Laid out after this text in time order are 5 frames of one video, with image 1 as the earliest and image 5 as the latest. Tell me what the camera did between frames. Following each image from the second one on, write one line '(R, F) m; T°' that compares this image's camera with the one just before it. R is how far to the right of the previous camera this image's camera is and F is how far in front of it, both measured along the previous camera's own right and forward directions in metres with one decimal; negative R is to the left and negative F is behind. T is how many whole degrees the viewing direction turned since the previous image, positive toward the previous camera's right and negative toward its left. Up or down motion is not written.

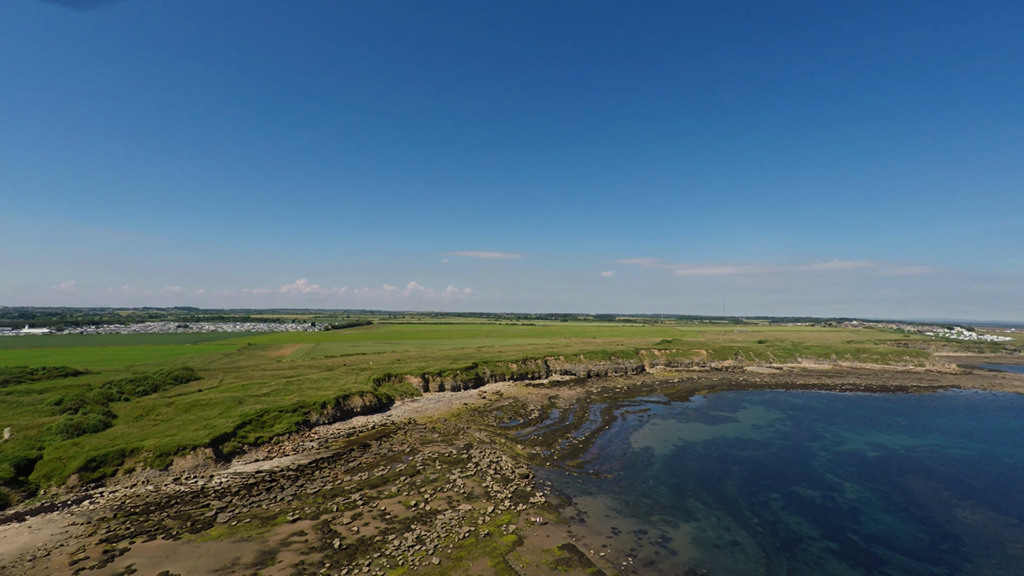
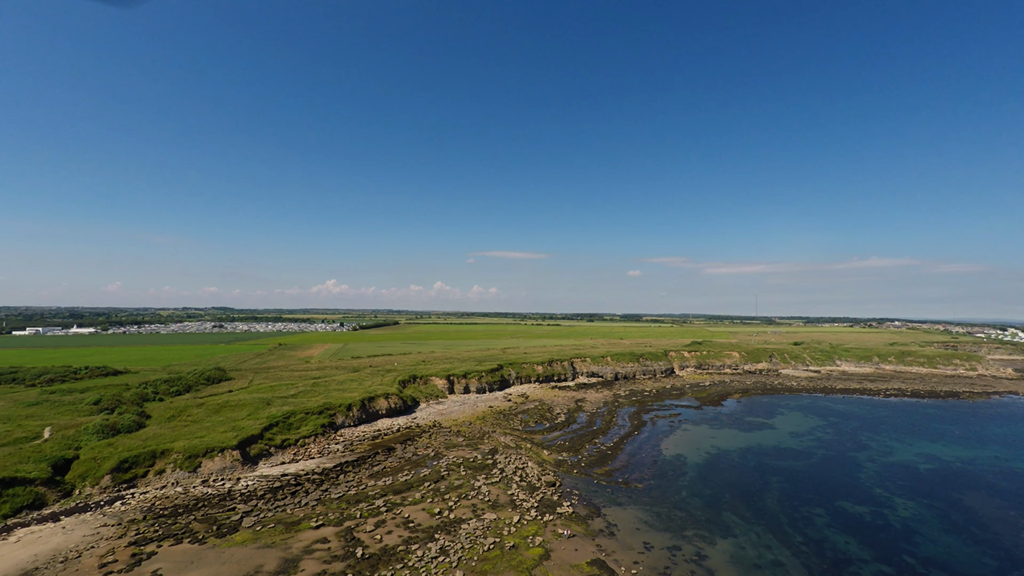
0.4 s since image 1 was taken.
(0.0, +0.8) m; -3°
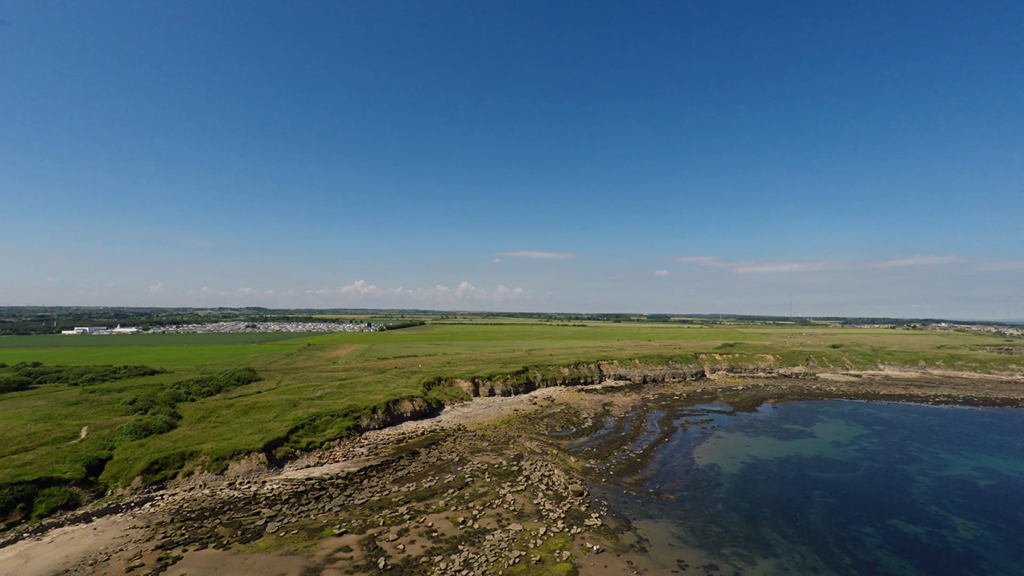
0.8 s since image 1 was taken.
(0.0, +0.8) m; -3°
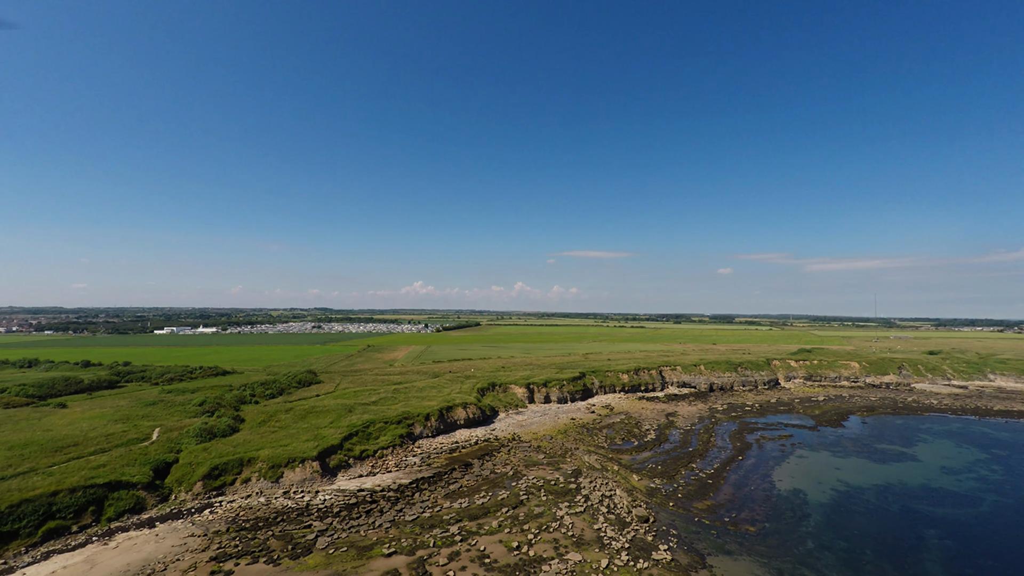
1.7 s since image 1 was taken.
(-0.1, +1.8) m; -7°
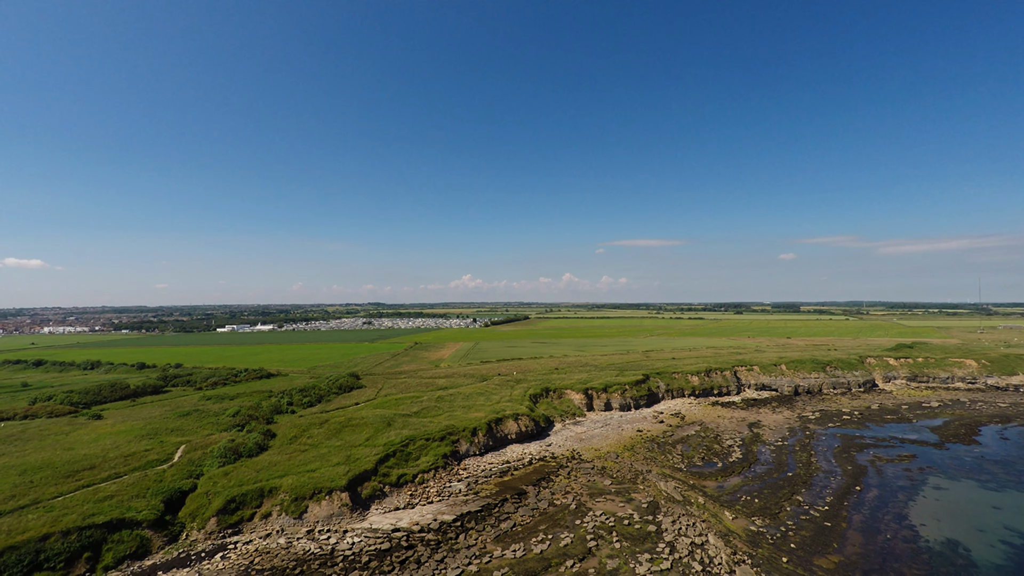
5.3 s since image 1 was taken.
(-0.6, +5.3) m; -6°
